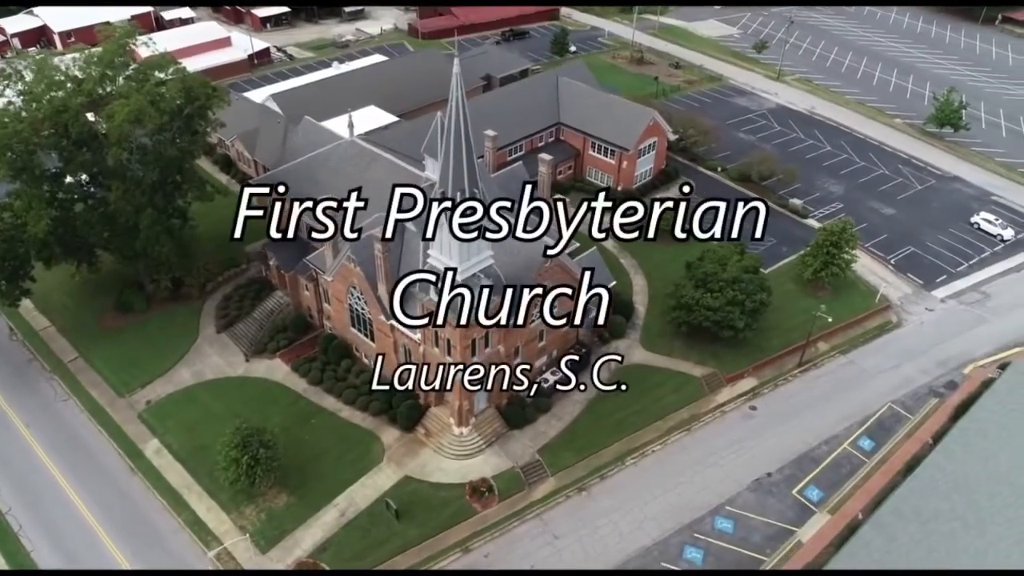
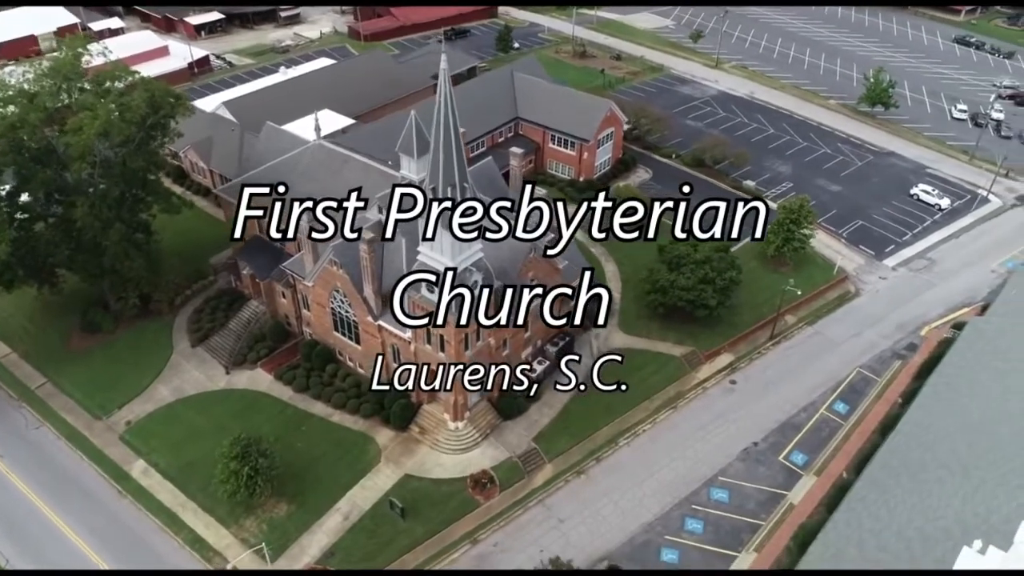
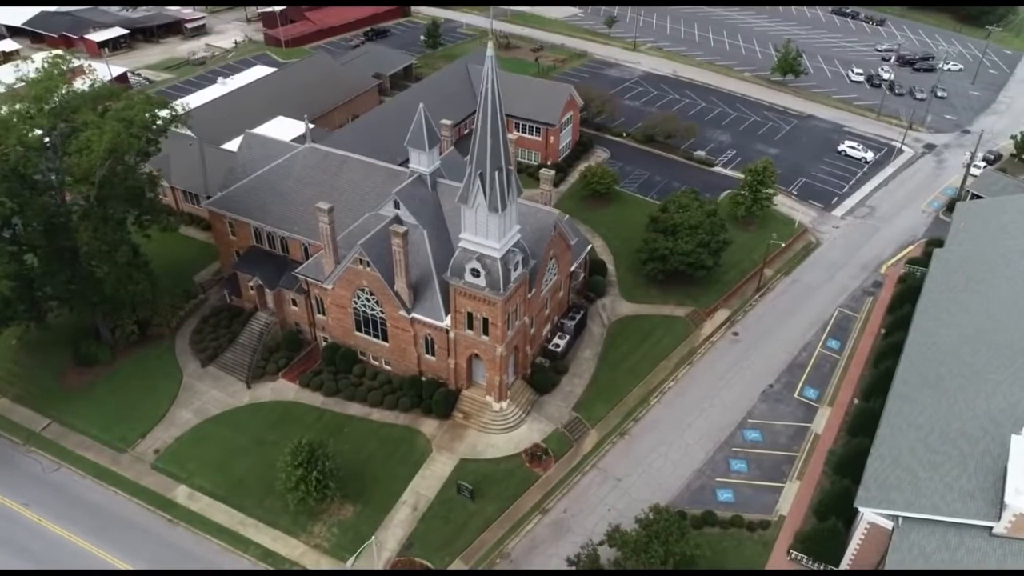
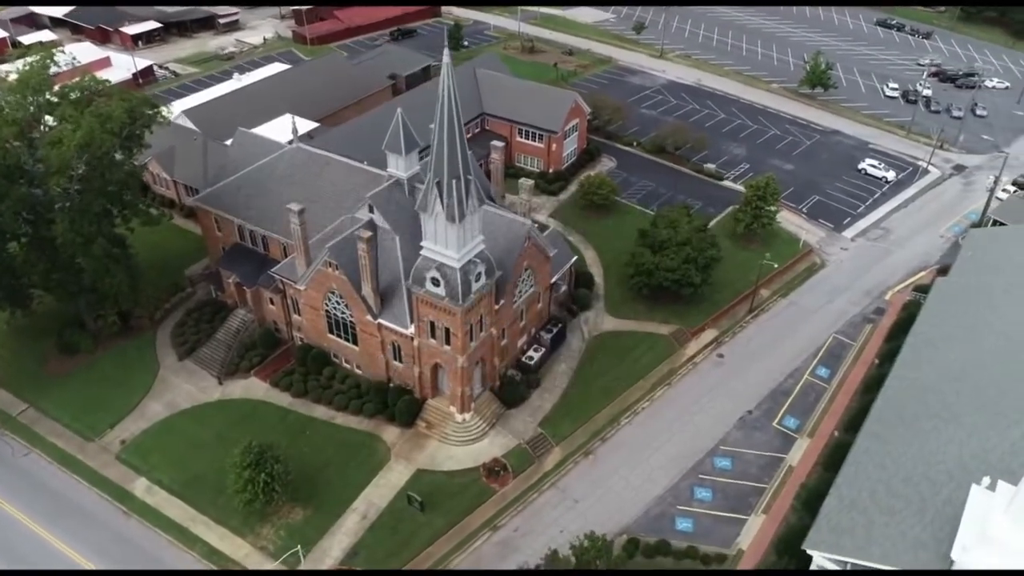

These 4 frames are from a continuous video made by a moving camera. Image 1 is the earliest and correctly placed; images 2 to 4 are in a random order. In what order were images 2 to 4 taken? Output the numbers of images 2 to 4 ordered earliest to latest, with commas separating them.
2, 4, 3
